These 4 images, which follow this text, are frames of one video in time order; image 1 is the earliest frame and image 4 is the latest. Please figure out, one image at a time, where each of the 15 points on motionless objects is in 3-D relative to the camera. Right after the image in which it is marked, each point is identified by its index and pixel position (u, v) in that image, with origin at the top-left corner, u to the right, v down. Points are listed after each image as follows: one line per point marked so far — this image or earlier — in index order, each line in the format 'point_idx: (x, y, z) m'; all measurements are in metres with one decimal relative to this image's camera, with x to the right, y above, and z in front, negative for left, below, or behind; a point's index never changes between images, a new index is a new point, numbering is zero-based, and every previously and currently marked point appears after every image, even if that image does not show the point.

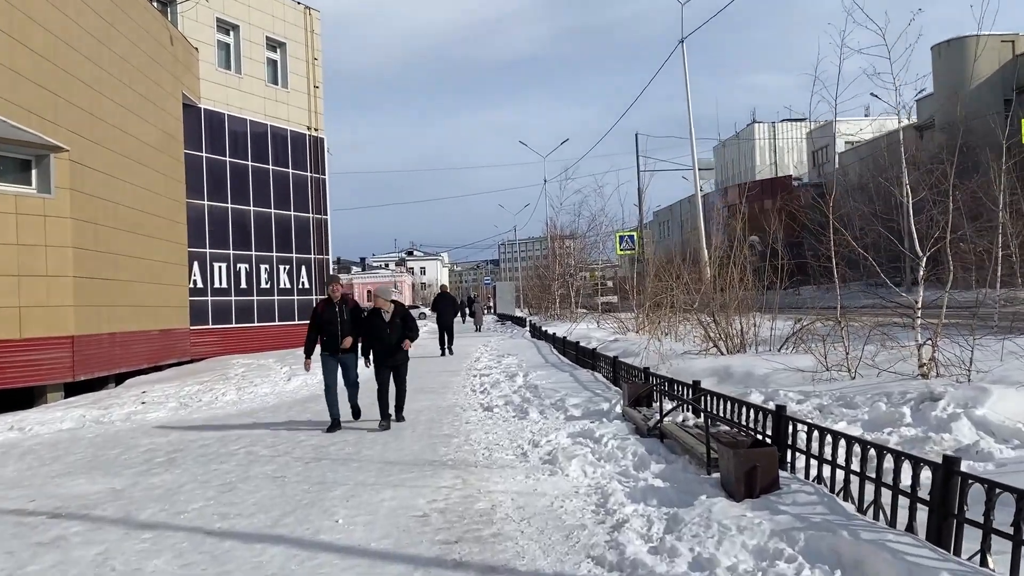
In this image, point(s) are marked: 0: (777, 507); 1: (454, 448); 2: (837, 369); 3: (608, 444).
0: (+1.3, -1.1, +4.2) m
1: (-0.5, -1.3, +7.0) m
2: (+3.6, -0.9, +9.3) m
3: (+0.7, -1.1, +6.2) m
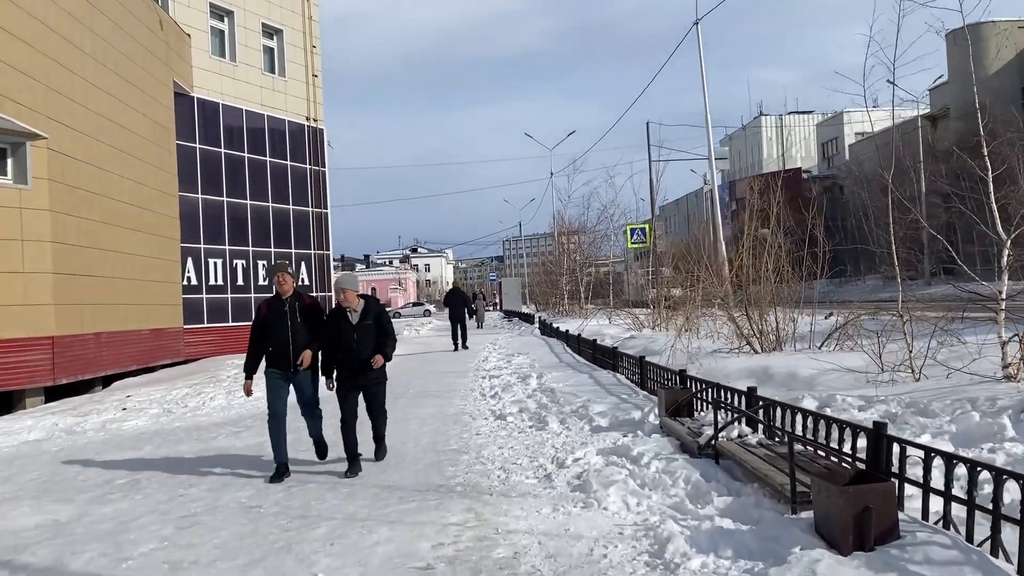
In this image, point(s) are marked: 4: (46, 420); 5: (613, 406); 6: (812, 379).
0: (+1.4, -1.0, +3.1) m
1: (-0.3, -1.3, +6.0) m
2: (+3.7, -0.8, +8.2) m
3: (+0.8, -1.1, +5.1) m
4: (-6.0, -1.7, +11.0) m
5: (+0.9, -1.1, +7.8) m
6: (+3.1, -0.9, +8.8) m
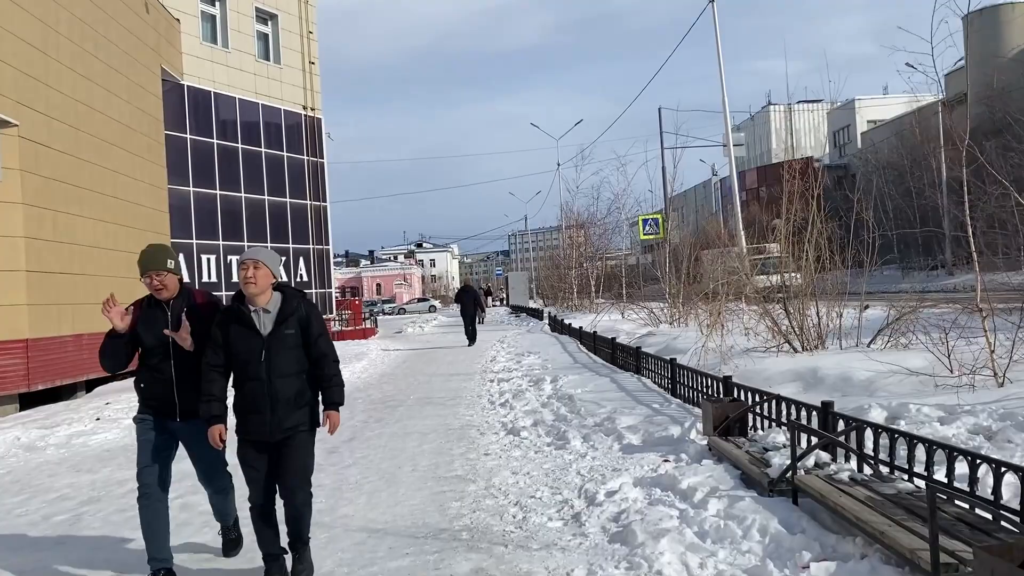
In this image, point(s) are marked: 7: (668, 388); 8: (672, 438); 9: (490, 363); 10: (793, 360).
0: (+1.5, -1.0, +2.0) m
1: (-0.2, -1.2, +4.9) m
2: (+3.8, -0.7, +7.0) m
3: (+0.9, -1.0, +4.0) m
4: (-5.9, -1.7, +10.0) m
5: (+1.0, -1.0, +6.7) m
6: (+3.2, -0.8, +7.7) m
7: (+1.5, -1.0, +8.2) m
8: (+1.1, -1.0, +5.9) m
9: (-0.3, -1.2, +13.5) m
10: (+3.0, -0.8, +9.1) m
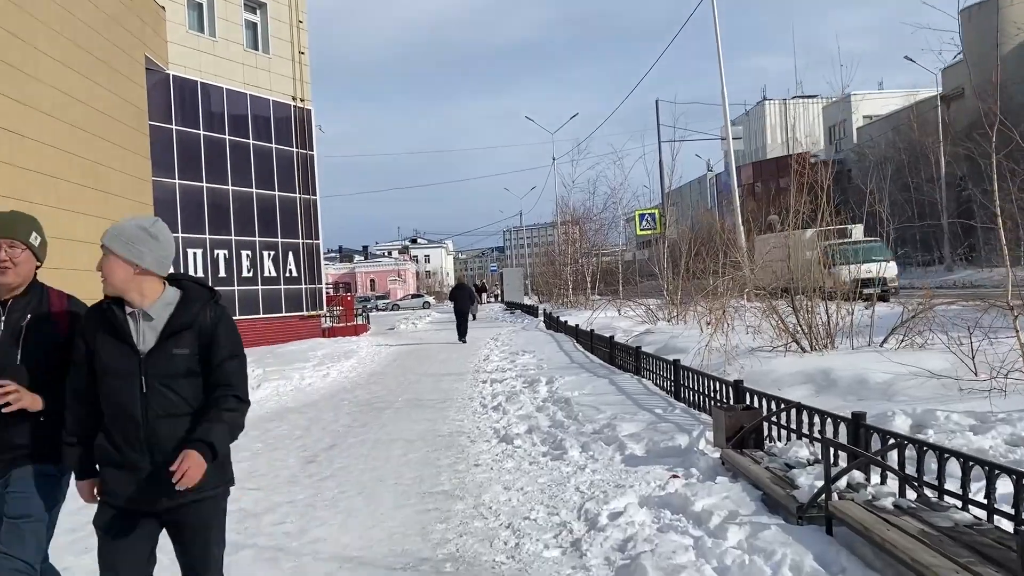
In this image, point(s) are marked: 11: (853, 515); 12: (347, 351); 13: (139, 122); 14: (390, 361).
0: (+1.5, -1.0, +1.5) m
1: (-0.3, -1.2, +4.3) m
2: (+3.8, -0.7, +6.5) m
3: (+0.9, -1.0, +3.5) m
4: (-5.9, -1.6, +9.4) m
5: (+1.0, -1.0, +6.2) m
6: (+3.2, -0.8, +7.2) m
7: (+1.4, -0.9, +7.7) m
8: (+1.0, -1.0, +5.4) m
9: (-0.4, -1.1, +13.0) m
10: (+2.9, -0.7, +8.6) m
11: (+1.3, -0.9, +3.3) m
12: (-3.4, -1.3, +17.8) m
13: (-8.5, +3.8, +19.4) m
14: (-2.2, -1.3, +15.5) m
